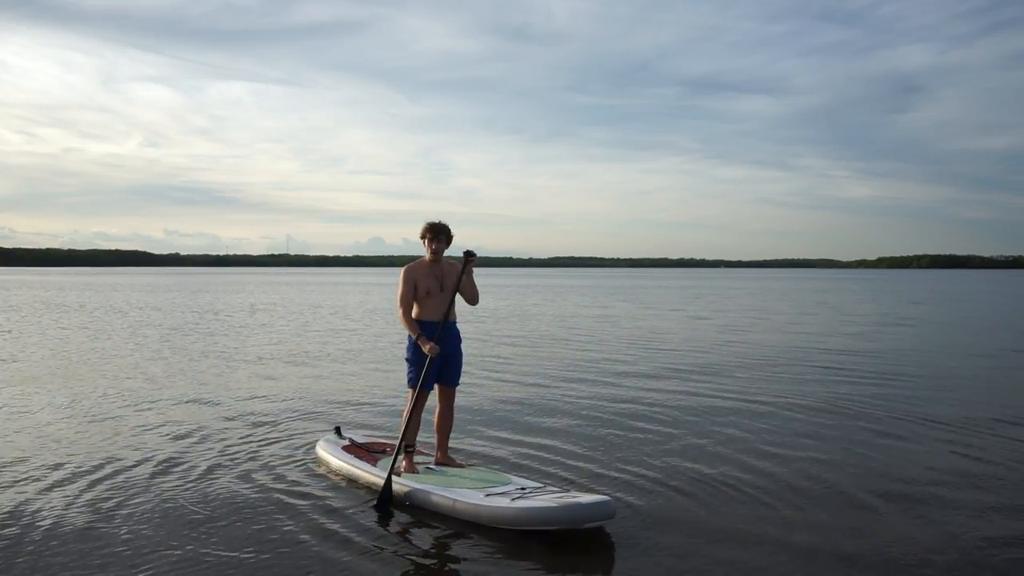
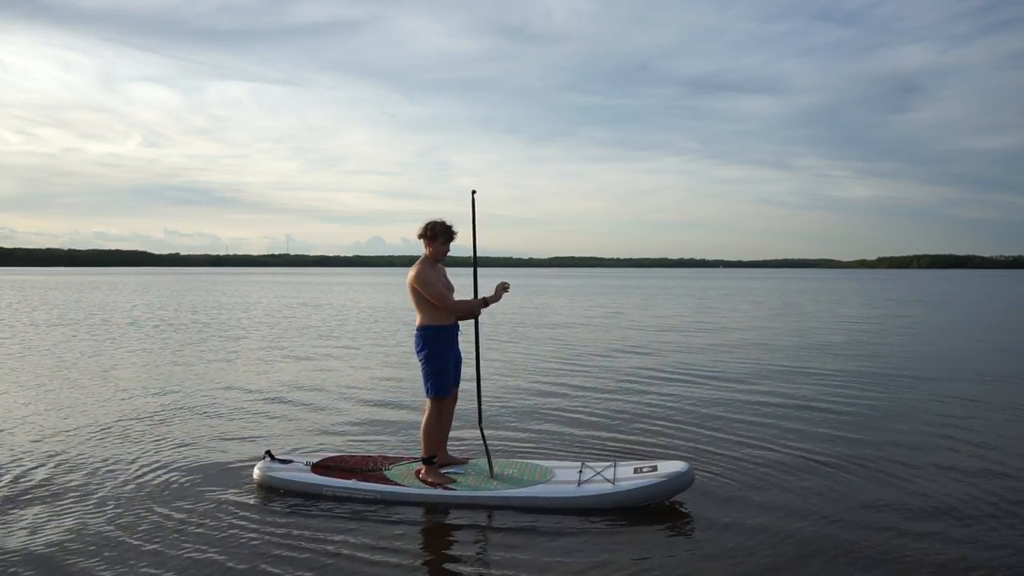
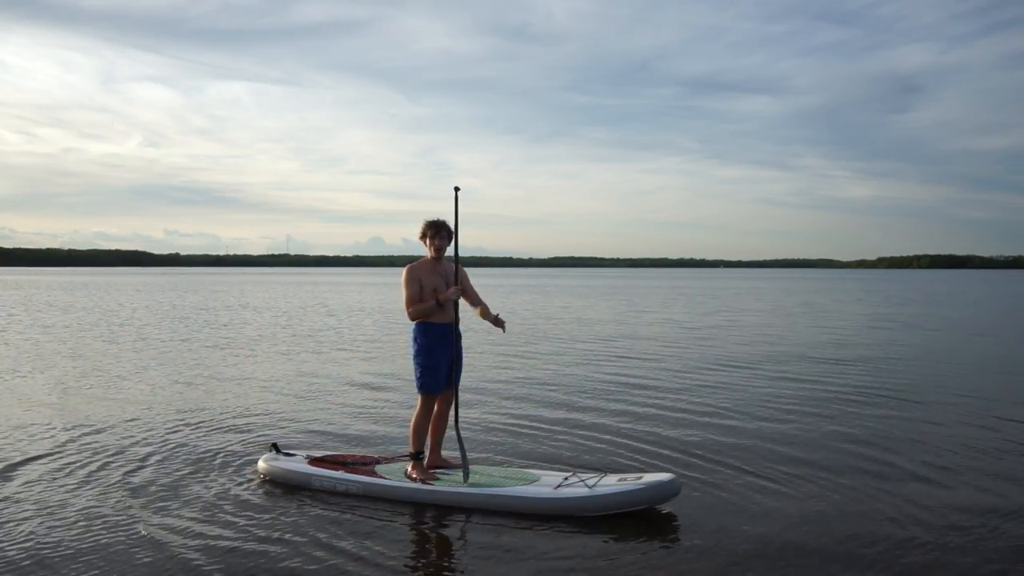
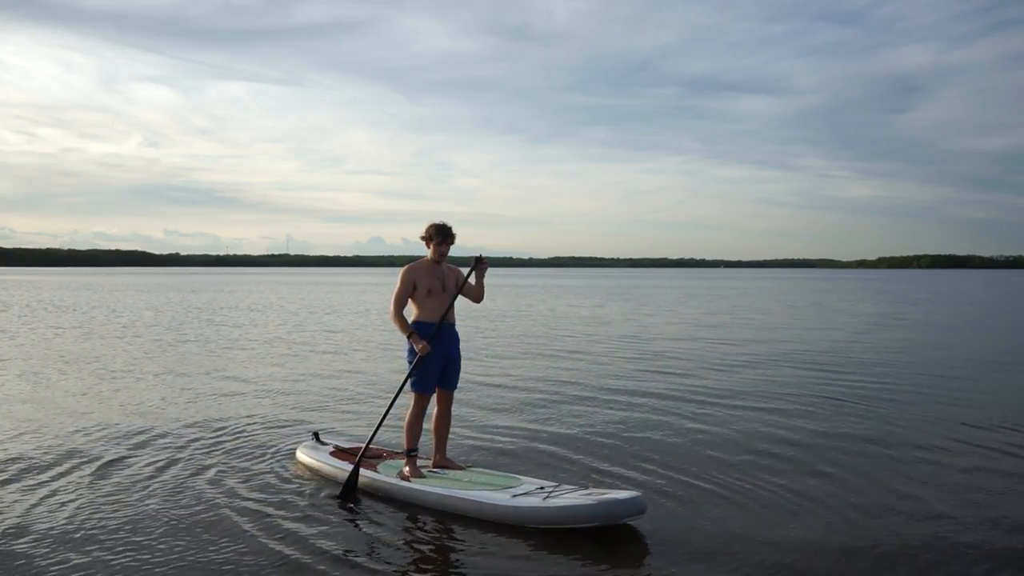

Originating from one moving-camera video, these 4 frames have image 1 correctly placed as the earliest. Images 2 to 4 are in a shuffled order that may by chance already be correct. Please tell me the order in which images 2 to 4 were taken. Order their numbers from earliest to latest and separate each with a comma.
4, 3, 2
